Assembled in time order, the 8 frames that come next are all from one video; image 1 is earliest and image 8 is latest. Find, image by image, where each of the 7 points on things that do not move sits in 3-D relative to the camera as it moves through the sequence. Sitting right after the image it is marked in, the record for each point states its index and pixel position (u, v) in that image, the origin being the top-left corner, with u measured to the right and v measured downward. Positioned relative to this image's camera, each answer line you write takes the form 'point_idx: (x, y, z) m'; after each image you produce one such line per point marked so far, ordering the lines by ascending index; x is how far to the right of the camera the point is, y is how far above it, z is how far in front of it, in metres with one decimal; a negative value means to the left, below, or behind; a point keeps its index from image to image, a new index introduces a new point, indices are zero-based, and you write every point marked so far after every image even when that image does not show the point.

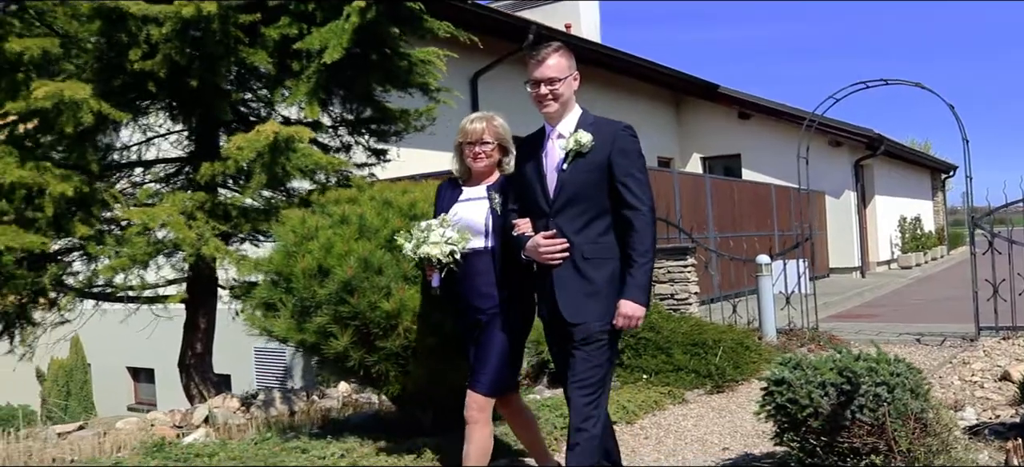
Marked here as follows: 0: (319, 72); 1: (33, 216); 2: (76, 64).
0: (-1.1, +1.0, +6.2) m
1: (-2.6, +0.1, +5.7) m
2: (-2.5, +1.0, +5.9) m
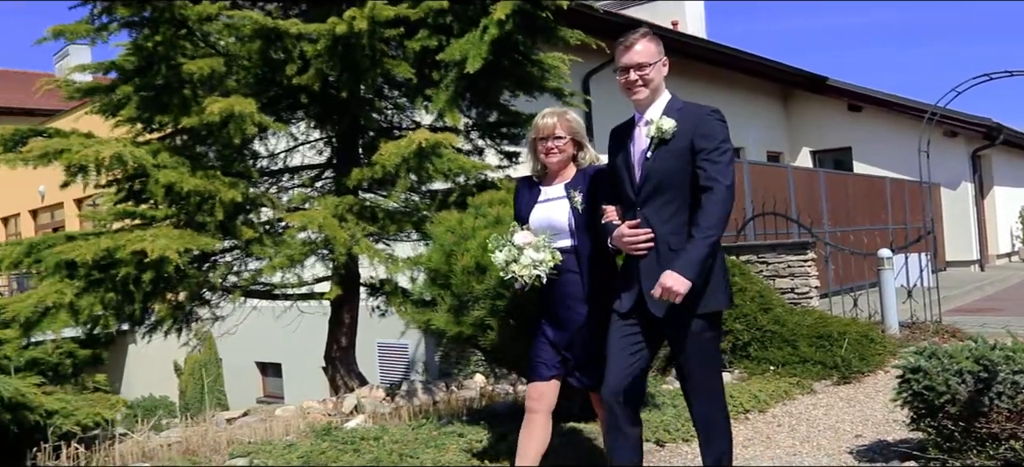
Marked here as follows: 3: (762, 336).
0: (-0.3, +1.0, +6.5) m
1: (-1.8, +0.1, +6.2) m
2: (-1.7, +0.9, +6.4) m
3: (+1.8, -0.7, +7.6) m
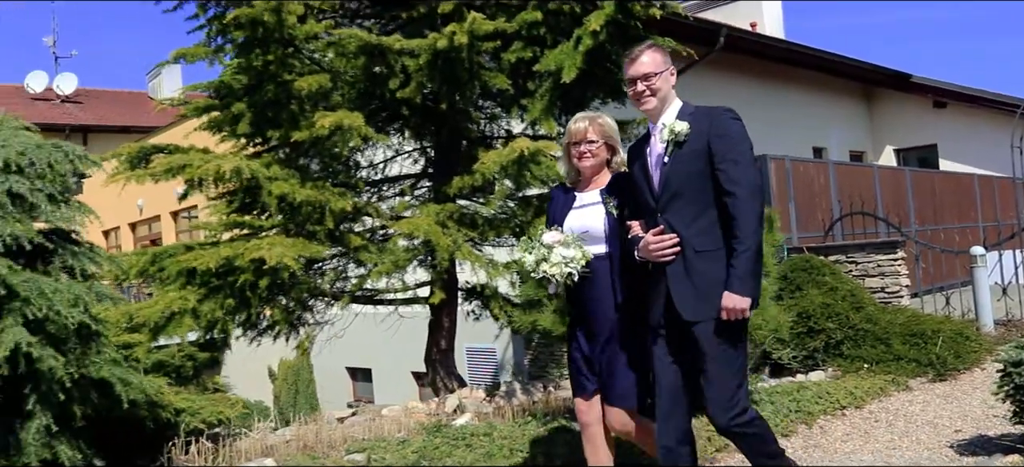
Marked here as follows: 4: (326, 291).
0: (+0.3, +0.9, +6.8) m
1: (-1.2, 0.0, +6.5) m
2: (-1.1, +0.9, +6.8) m
3: (+2.5, -0.7, +7.6) m
4: (-1.2, -0.4, +6.8) m
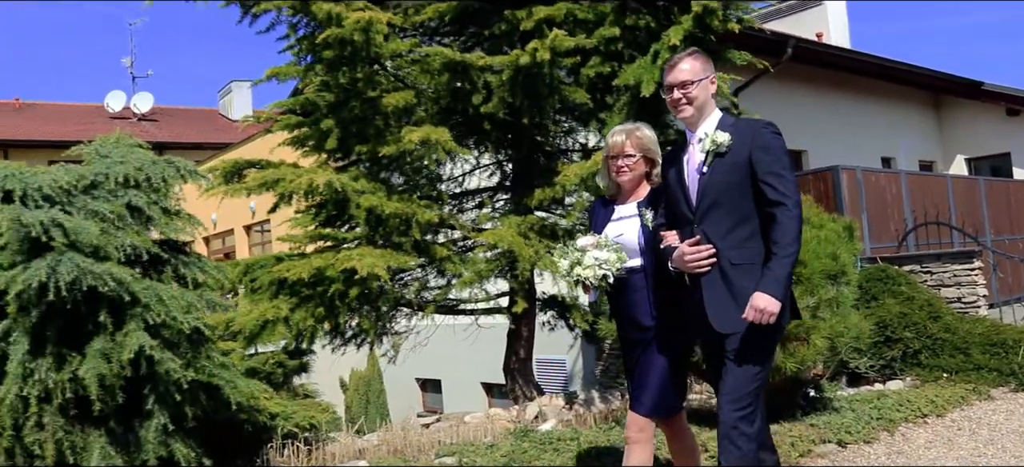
0: (+0.8, +0.9, +6.9) m
1: (-0.7, 0.0, +6.7) m
2: (-0.6, +0.8, +7.0) m
3: (+3.1, -0.8, +7.6) m
4: (-0.7, -0.5, +7.1) m
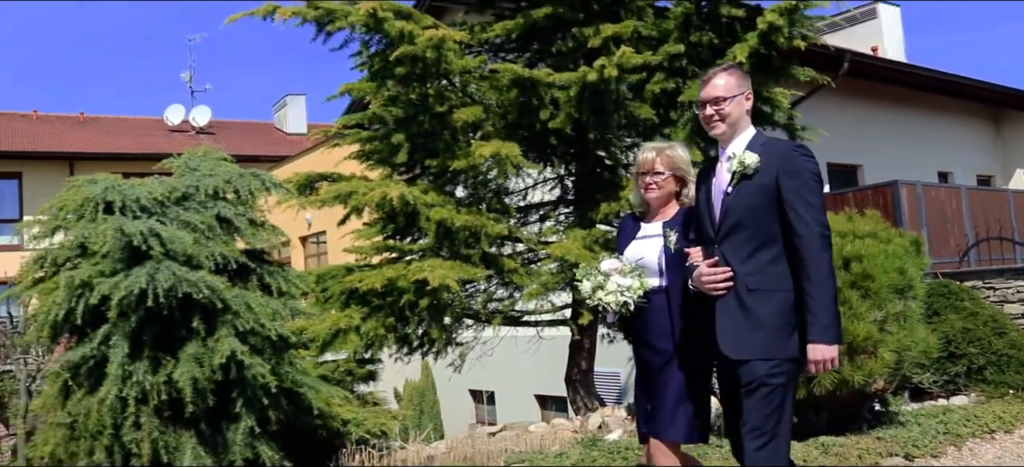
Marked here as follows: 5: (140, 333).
0: (+1.2, +0.8, +7.0) m
1: (-0.3, -0.1, +6.9) m
2: (-0.1, +0.7, +7.1) m
3: (+3.6, -0.9, +7.6) m
4: (-0.2, -0.5, +7.2) m
5: (-1.6, -0.4, +4.5) m
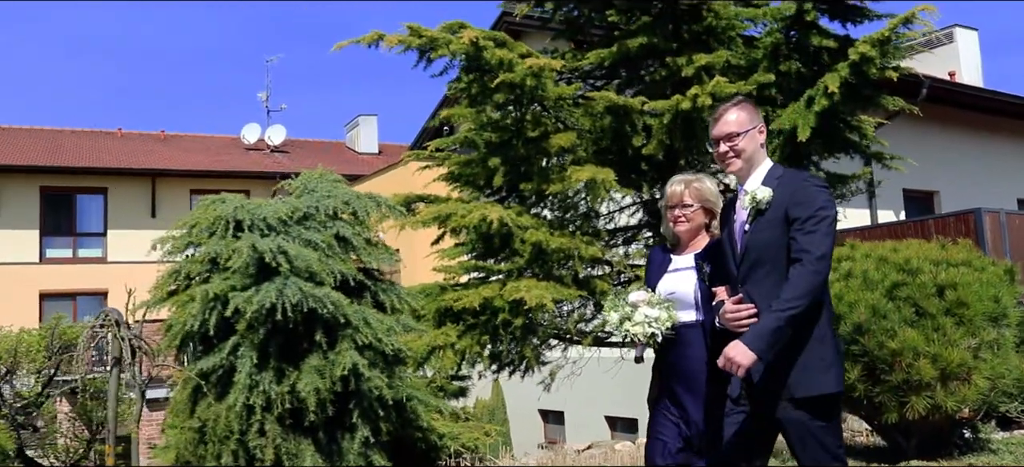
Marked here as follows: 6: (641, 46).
0: (+1.9, +0.6, +7.2) m
1: (+0.3, -0.3, +7.1) m
2: (+0.5, +0.6, +7.4) m
3: (+4.2, -1.1, +7.6) m
4: (+0.4, -0.7, +7.4) m
5: (-1.1, -0.5, +4.8) m
6: (+0.9, +1.3, +7.4) m
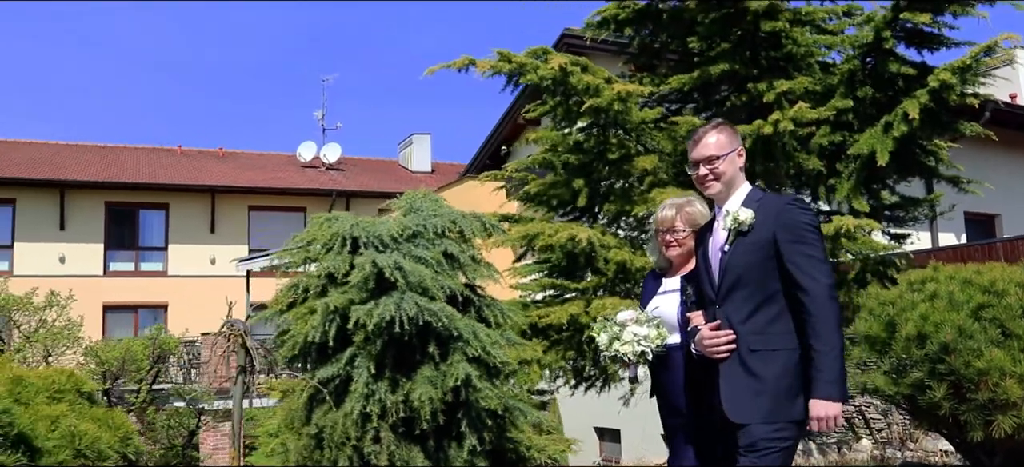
0: (+2.5, +0.4, +7.3) m
1: (+0.9, -0.4, +7.3) m
2: (+1.1, +0.4, +7.6) m
3: (+4.8, -1.3, +7.6) m
4: (+1.0, -0.8, +7.6) m
5: (-0.6, -0.6, +5.1) m
6: (+1.5, +1.2, +7.6) m
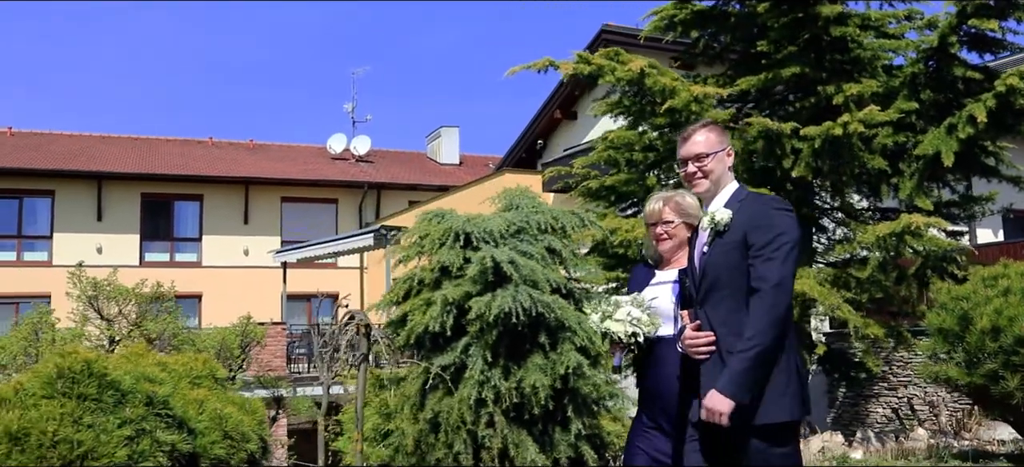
0: (+3.0, +0.5, +7.6) m
1: (+1.5, -0.4, +7.7) m
2: (+1.7, +0.5, +7.9) m
3: (+5.4, -1.3, +7.9) m
4: (+1.6, -0.8, +7.9) m
5: (-0.1, -0.6, +5.4) m
6: (+2.1, +1.2, +7.9) m
